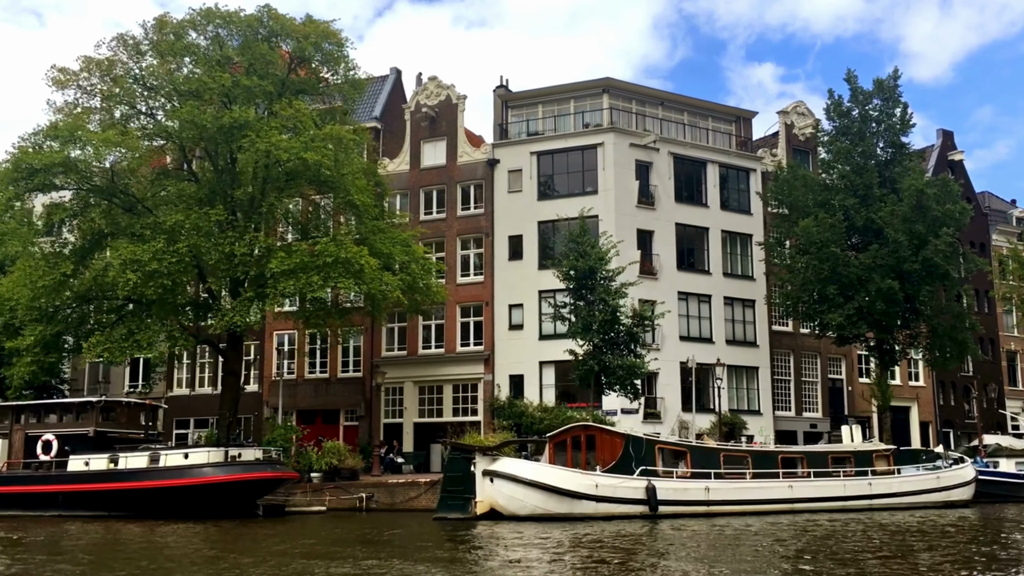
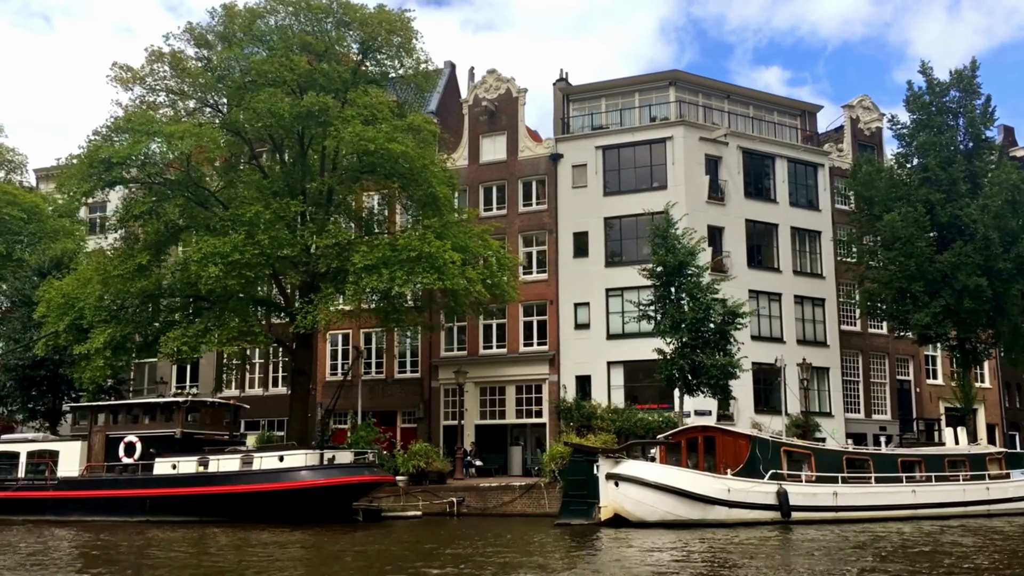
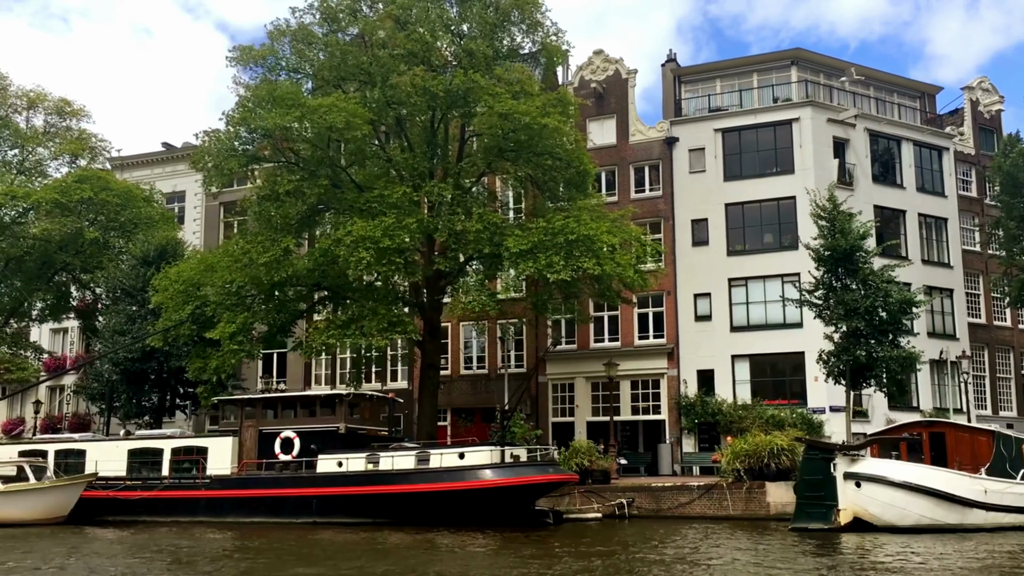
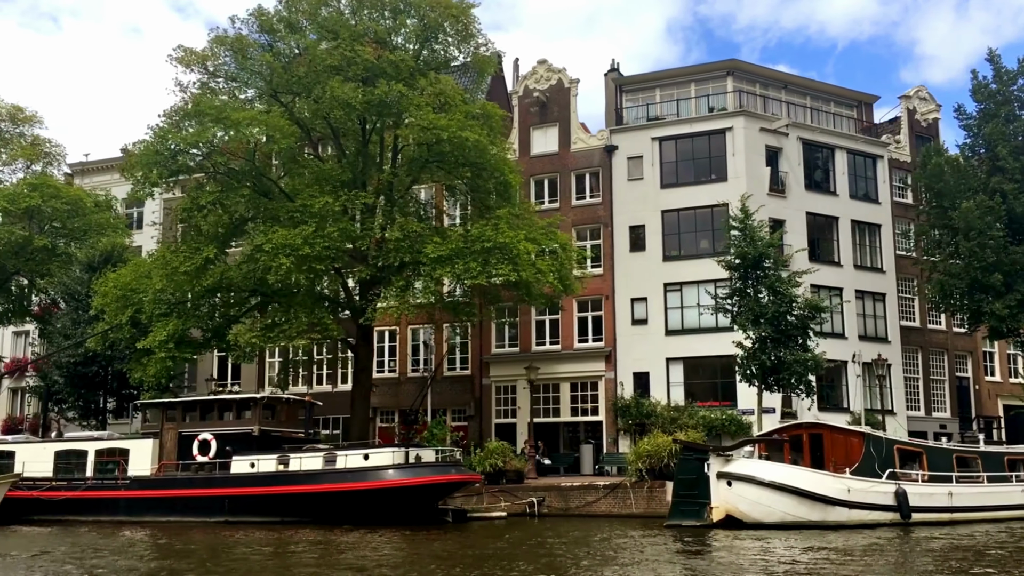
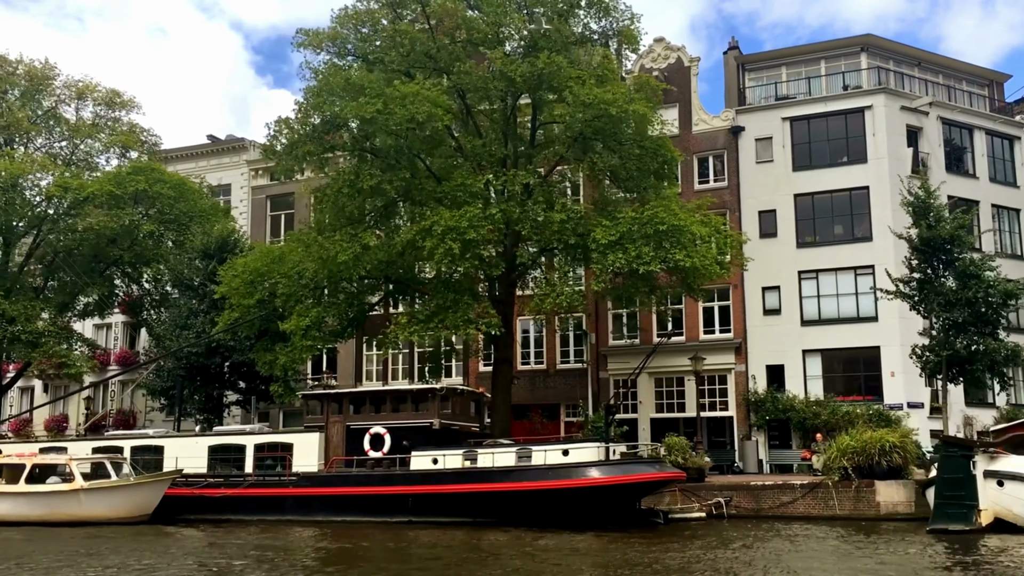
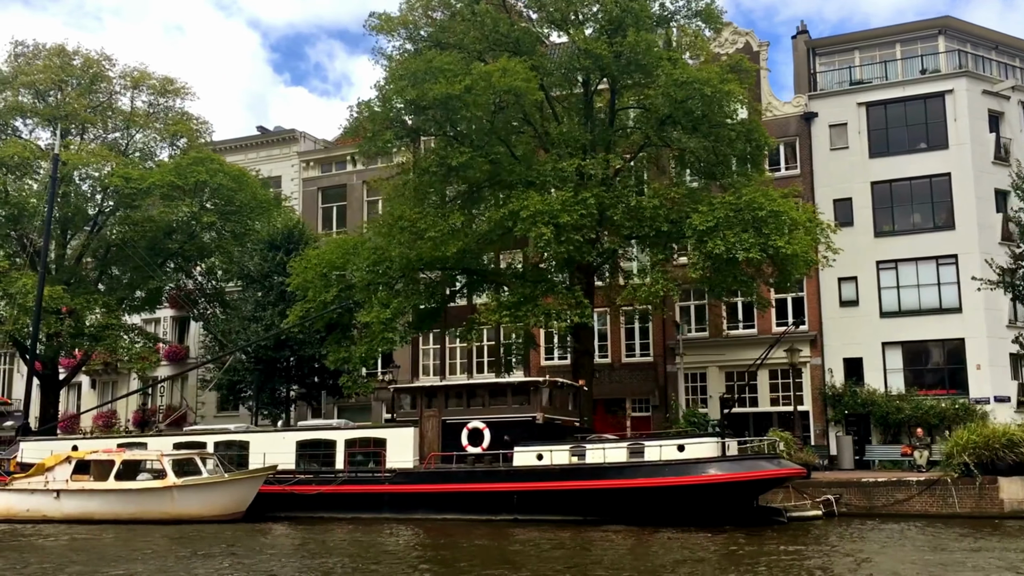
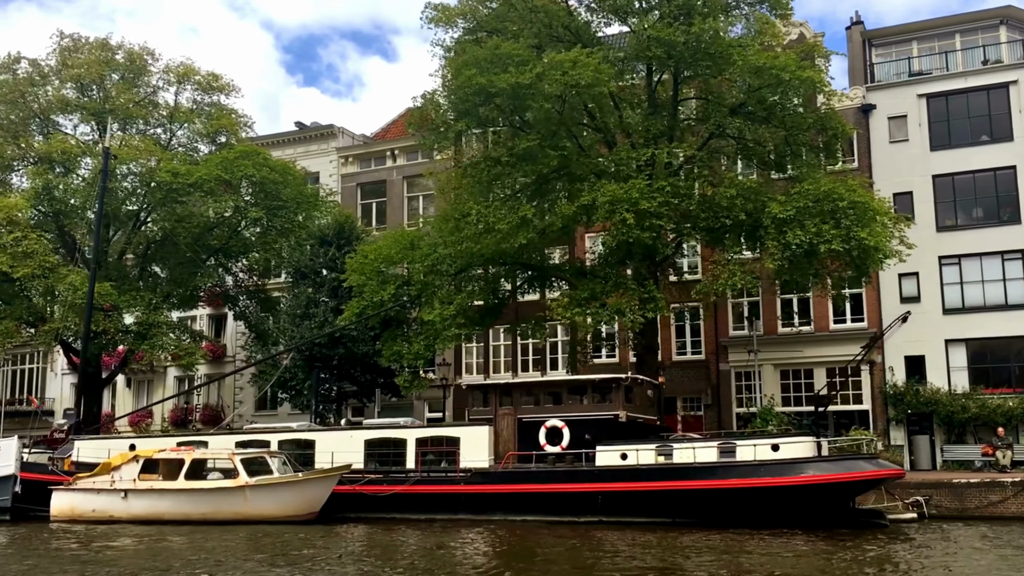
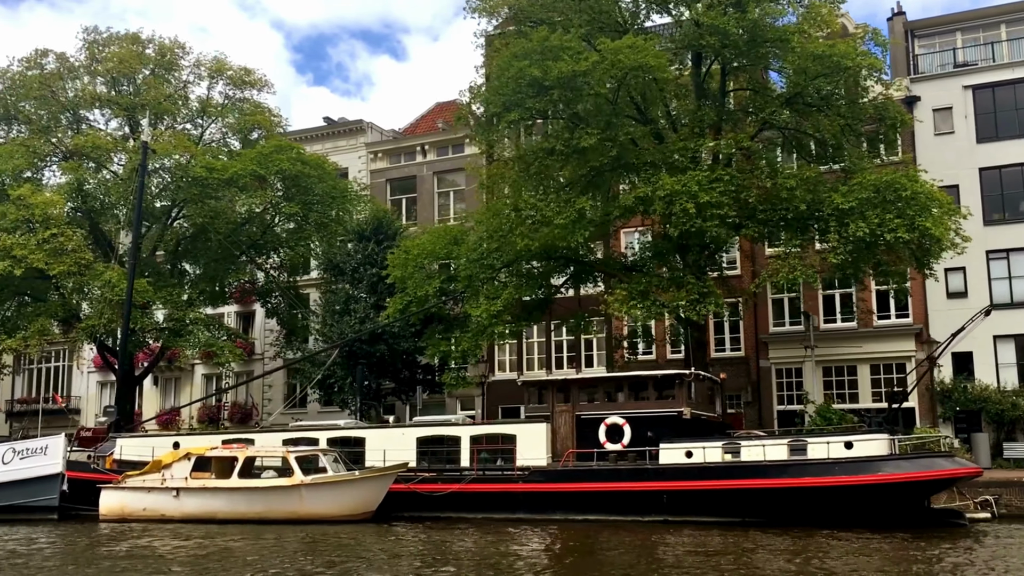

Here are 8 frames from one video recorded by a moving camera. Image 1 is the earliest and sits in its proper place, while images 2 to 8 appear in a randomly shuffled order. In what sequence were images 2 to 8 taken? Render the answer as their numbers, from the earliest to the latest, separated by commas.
2, 4, 3, 5, 6, 7, 8
